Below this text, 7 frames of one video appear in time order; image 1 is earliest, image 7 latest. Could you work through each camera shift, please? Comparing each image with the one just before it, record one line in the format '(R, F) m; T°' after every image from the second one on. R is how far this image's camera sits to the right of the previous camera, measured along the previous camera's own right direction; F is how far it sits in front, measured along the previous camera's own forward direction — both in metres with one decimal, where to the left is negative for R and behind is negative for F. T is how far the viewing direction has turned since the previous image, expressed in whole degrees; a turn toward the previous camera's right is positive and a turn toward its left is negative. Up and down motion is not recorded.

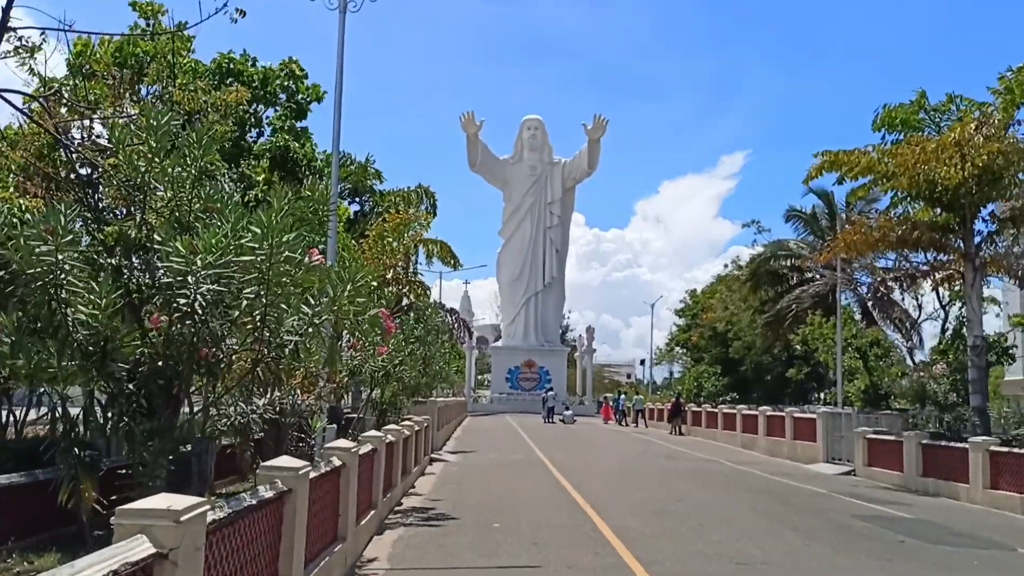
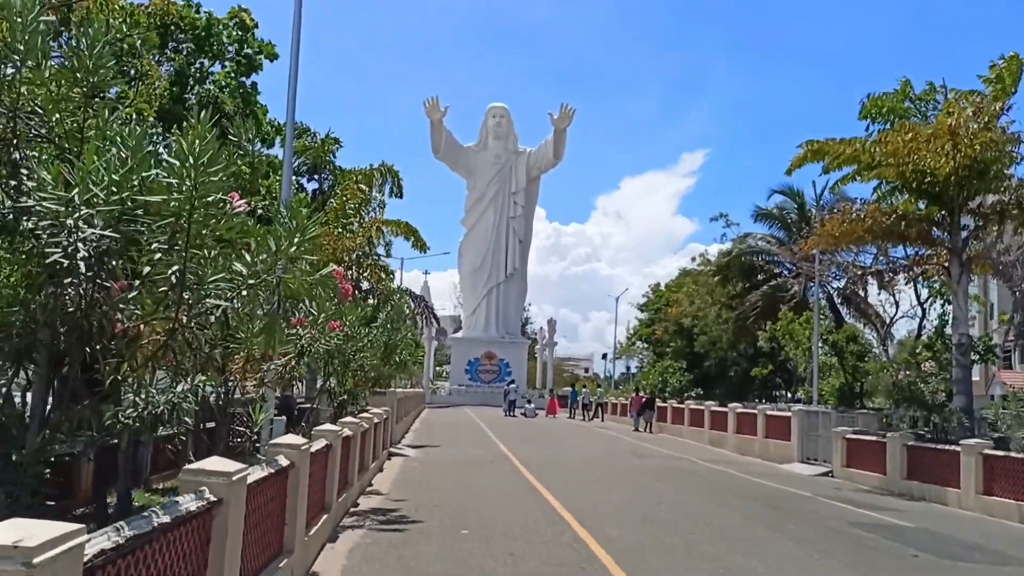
(-0.2, +1.3) m; +2°
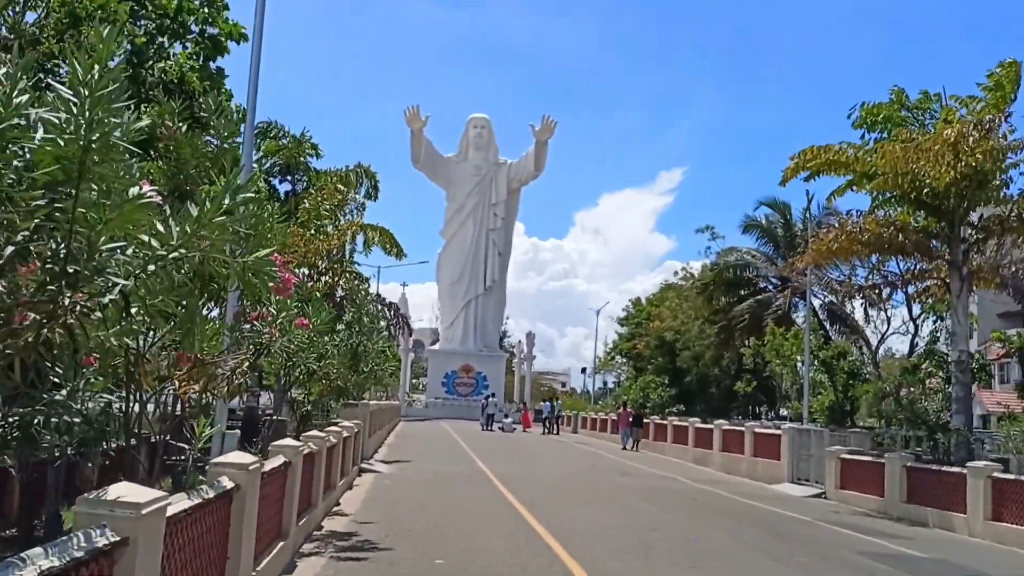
(-0.1, +1.1) m; +1°
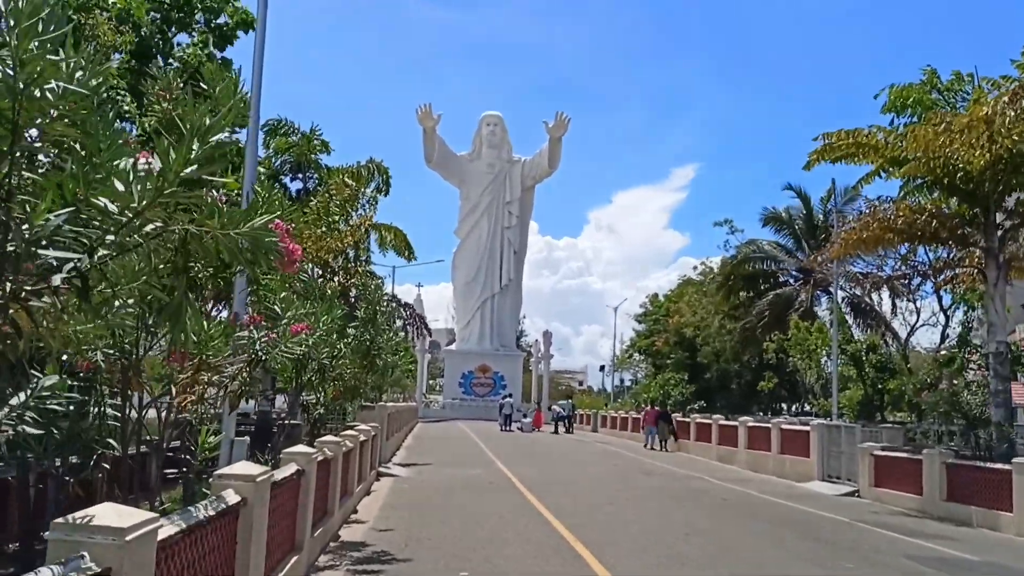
(-0.1, +0.6) m; -1°
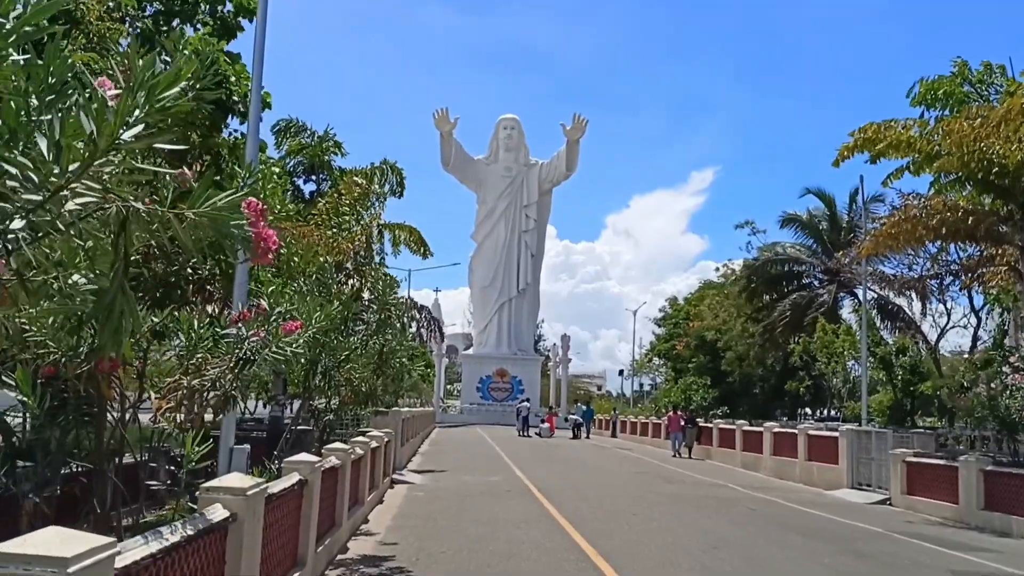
(0.0, +0.6) m; -1°
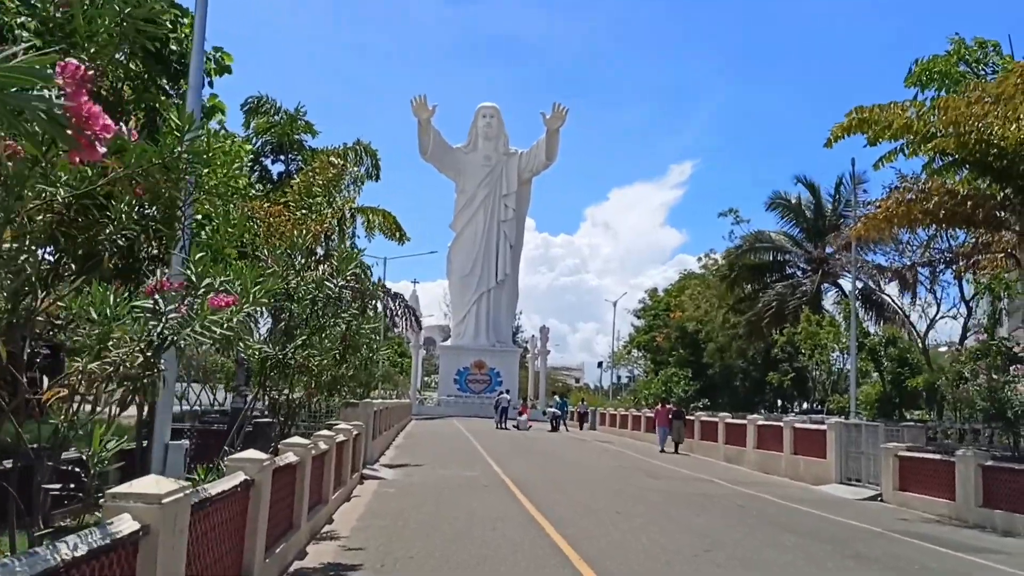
(0.0, +0.9) m; +1°
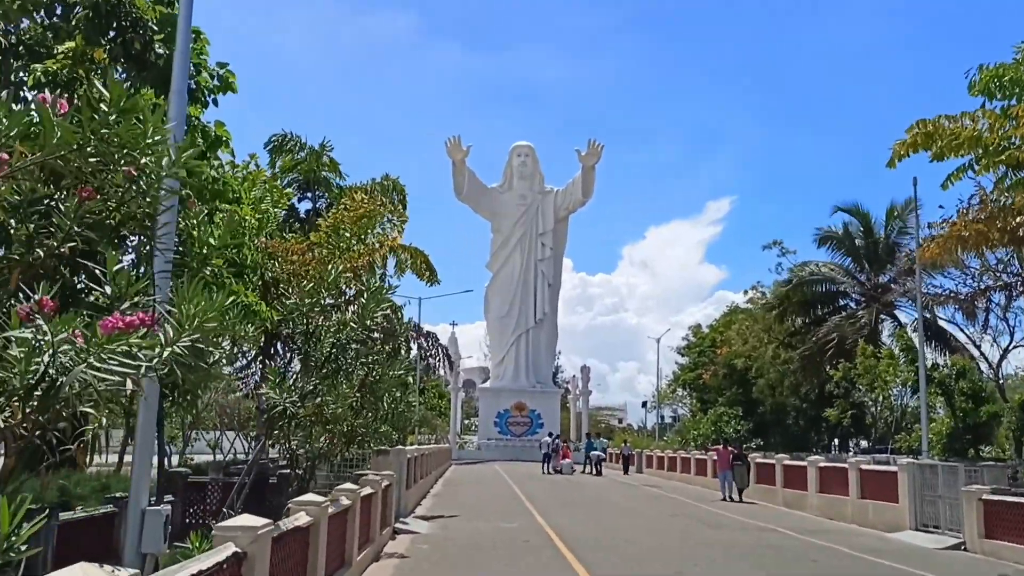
(0.0, +1.3) m; -2°
